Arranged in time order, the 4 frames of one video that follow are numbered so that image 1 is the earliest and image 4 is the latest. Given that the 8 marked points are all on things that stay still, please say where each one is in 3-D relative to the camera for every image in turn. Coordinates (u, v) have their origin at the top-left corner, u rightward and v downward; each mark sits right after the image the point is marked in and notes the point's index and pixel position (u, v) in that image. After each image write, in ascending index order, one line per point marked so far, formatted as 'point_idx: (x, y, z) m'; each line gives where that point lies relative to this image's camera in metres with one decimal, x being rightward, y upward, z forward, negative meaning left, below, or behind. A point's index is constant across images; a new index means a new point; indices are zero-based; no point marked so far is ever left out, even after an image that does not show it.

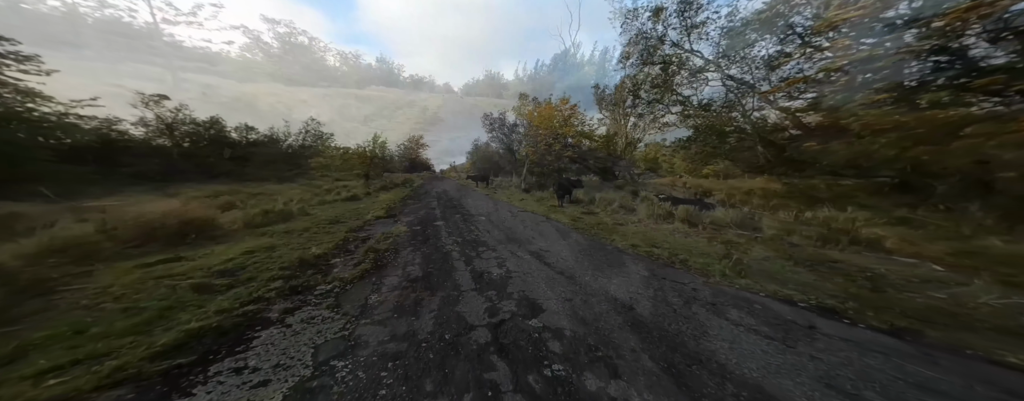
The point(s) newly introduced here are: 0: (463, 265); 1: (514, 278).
0: (-0.6, -0.8, +3.3) m
1: (+0.1, -0.8, +2.7) m
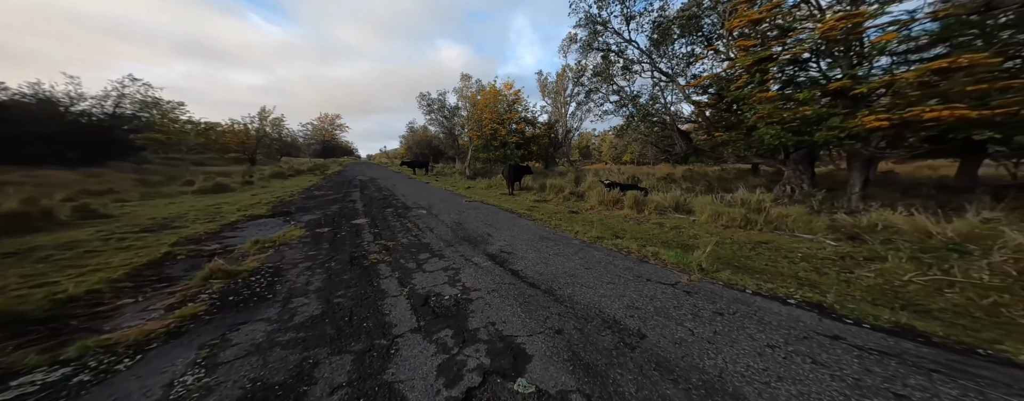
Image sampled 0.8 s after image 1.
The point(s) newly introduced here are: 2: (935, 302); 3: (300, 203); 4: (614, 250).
0: (-1.0, -0.7, +2.4) m
1: (-0.2, -0.8, +2.0) m
2: (+3.0, -0.7, +2.0) m
3: (-5.4, -0.1, +7.2) m
4: (+1.3, -0.6, +3.3) m
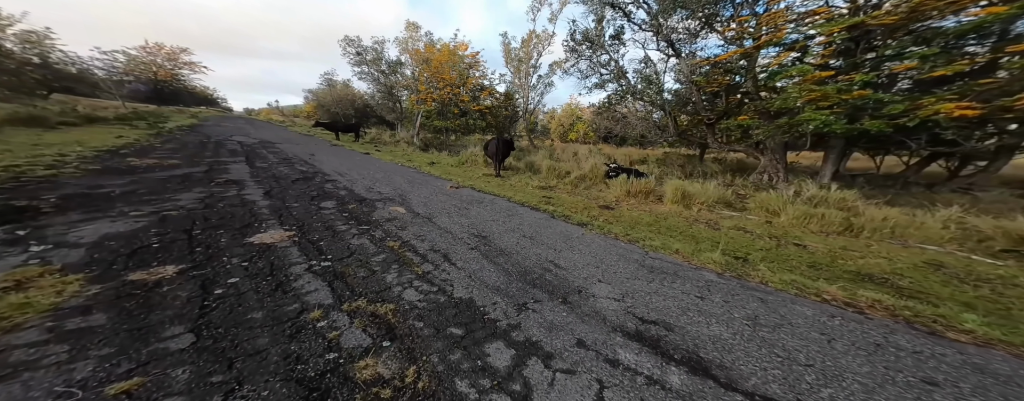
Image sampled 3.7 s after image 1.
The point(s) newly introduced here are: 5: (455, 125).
0: (+0.3, -0.9, +0.4) m
1: (+1.1, -1.1, +0.3) m
2: (+4.3, -1.0, +1.1) m
3: (-5.1, +0.1, +3.9) m
4: (+2.3, -0.7, +1.9) m
5: (-3.6, +4.7, +17.2) m
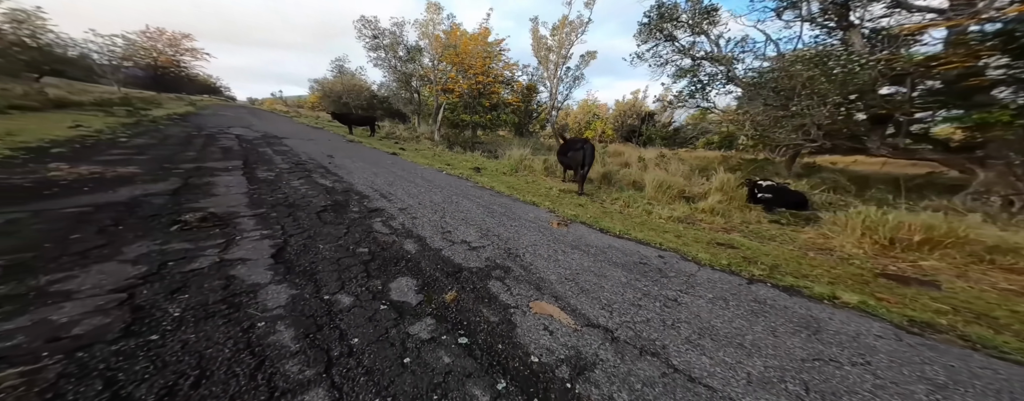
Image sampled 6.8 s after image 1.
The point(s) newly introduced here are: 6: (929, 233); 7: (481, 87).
0: (+2.9, -1.6, -2.6) m
1: (+3.7, -1.8, -2.7) m
2: (+6.9, -1.7, -1.9) m
3: (-2.5, -0.6, +0.9) m
4: (+4.9, -1.5, -1.1) m
5: (-0.9, +3.9, +14.2) m
6: (+5.9, -0.4, +3.9) m
7: (-0.8, +5.6, +14.2) m
